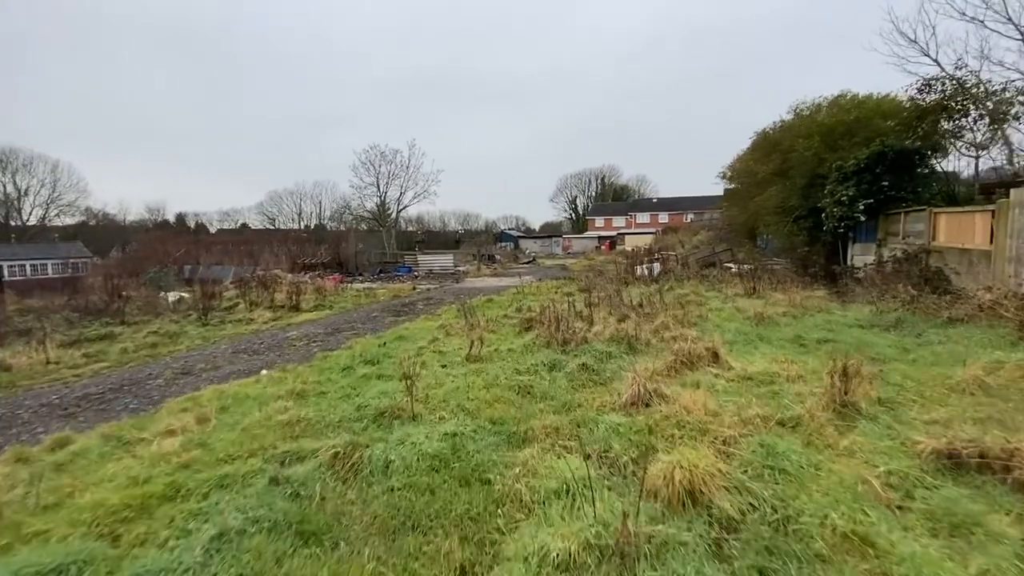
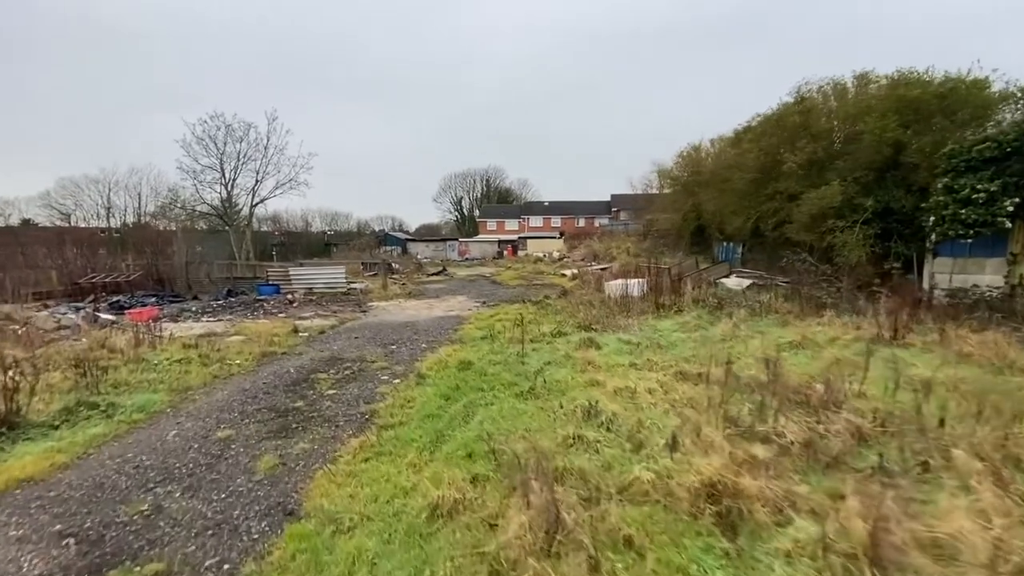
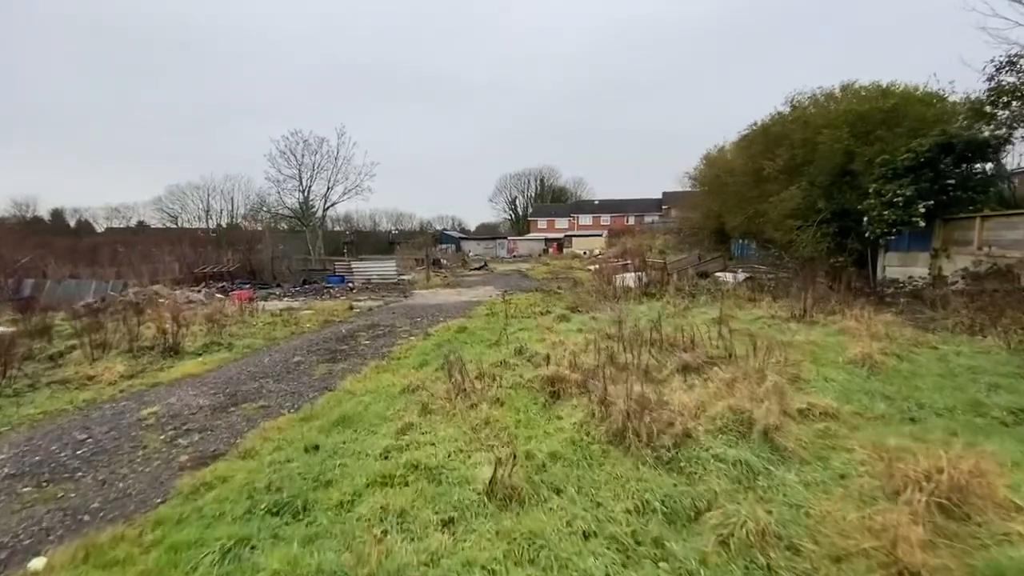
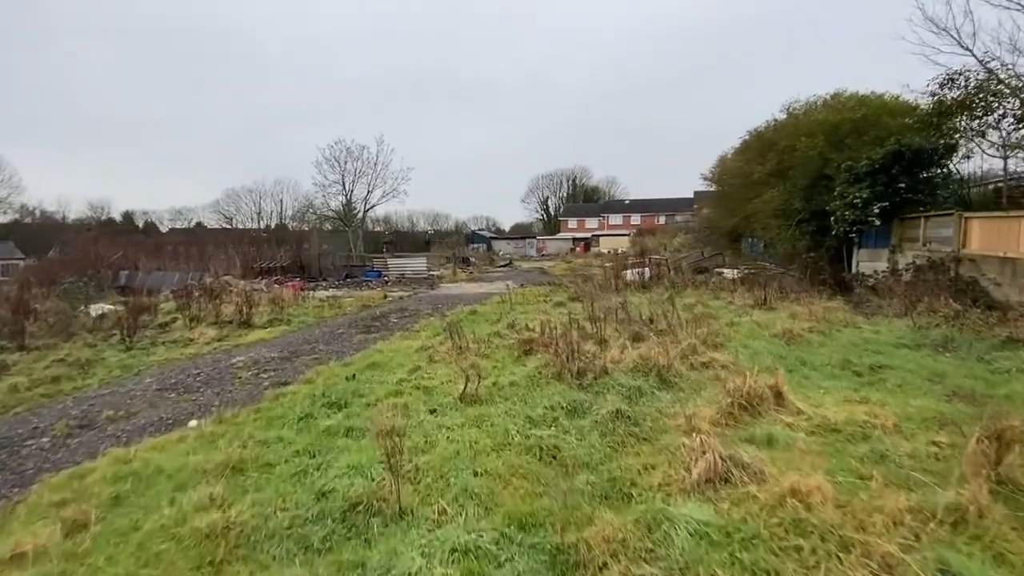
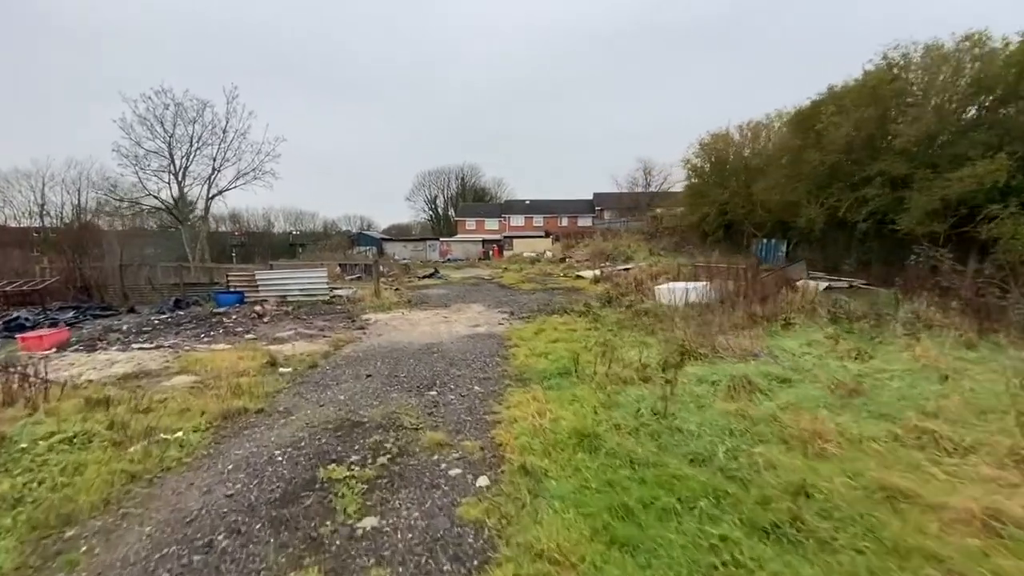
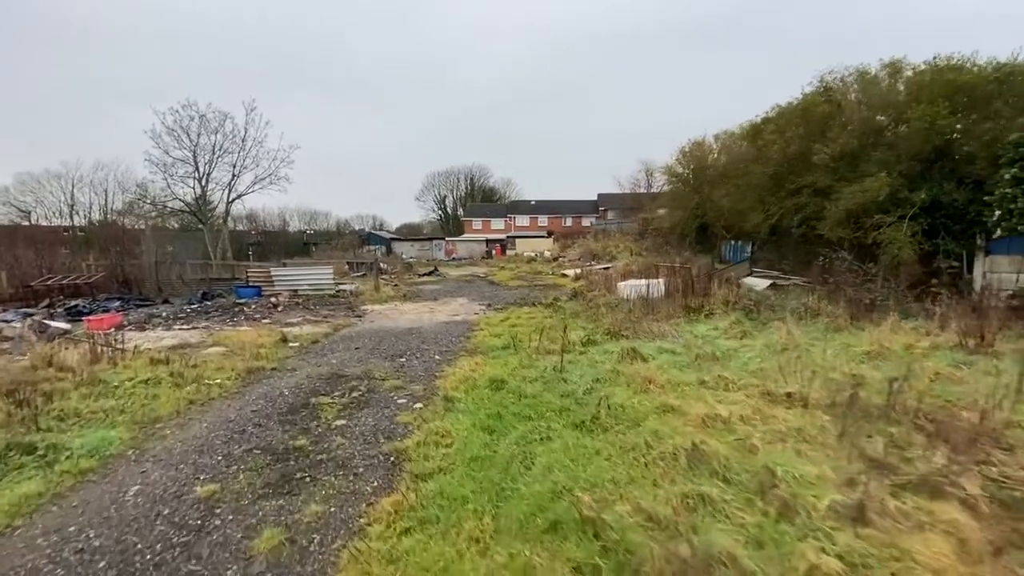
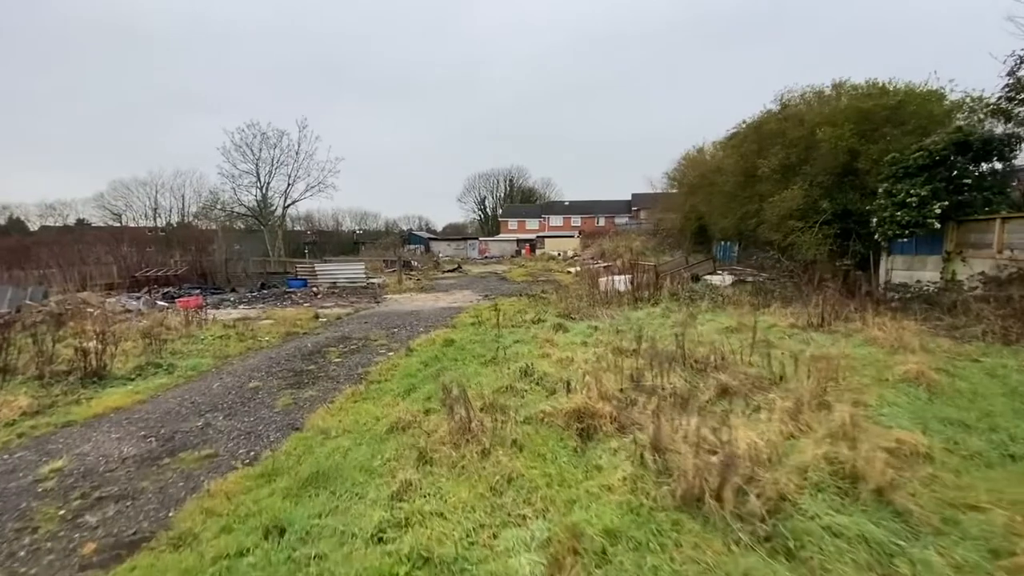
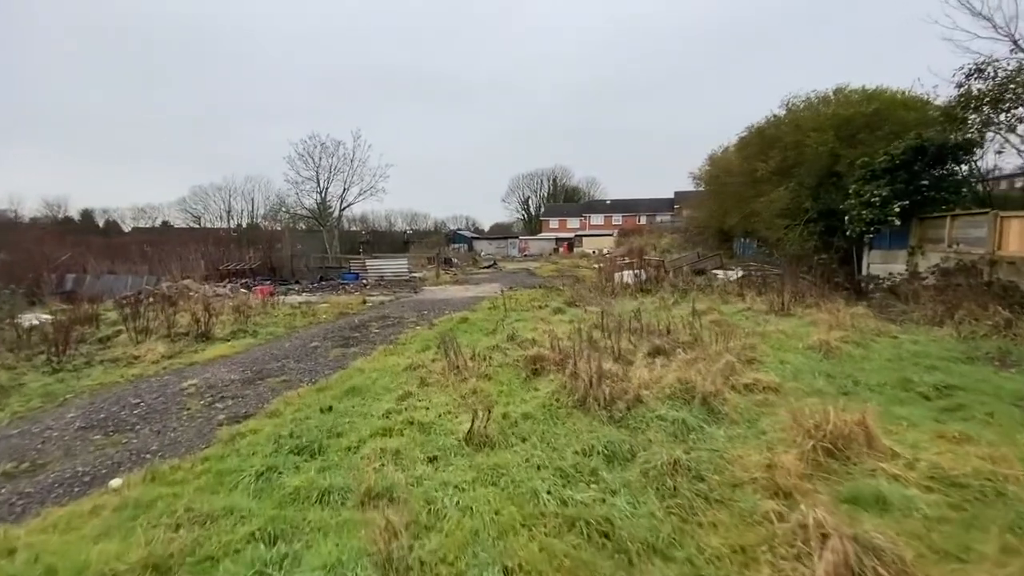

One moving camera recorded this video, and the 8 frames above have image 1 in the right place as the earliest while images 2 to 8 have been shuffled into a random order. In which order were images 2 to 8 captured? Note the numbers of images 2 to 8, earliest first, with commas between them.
4, 8, 3, 7, 2, 6, 5
